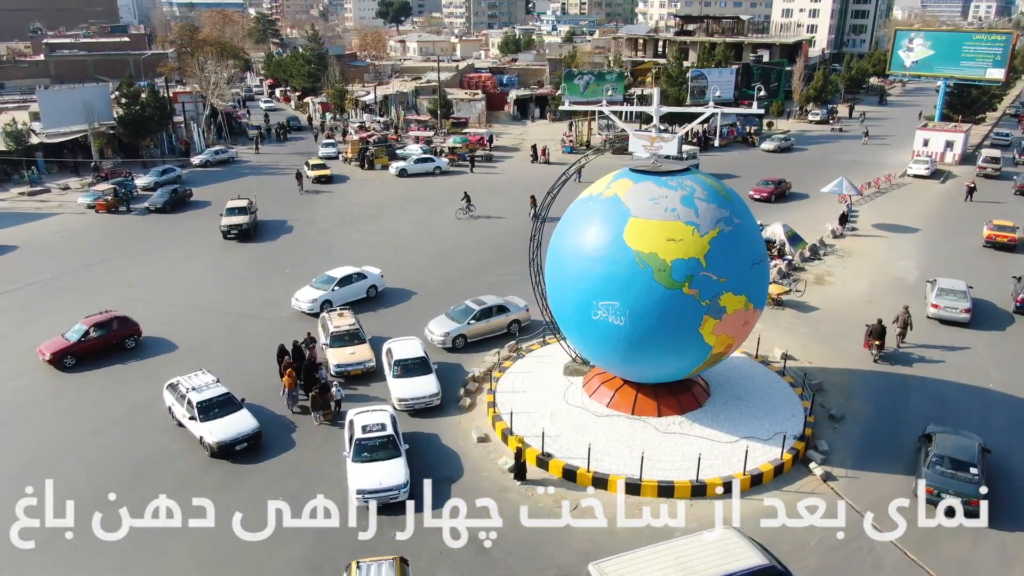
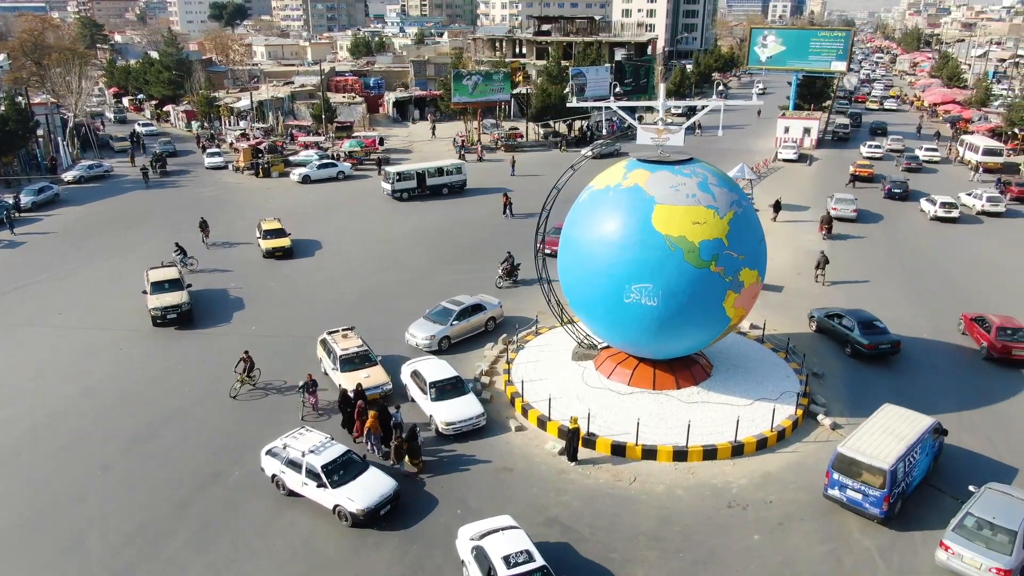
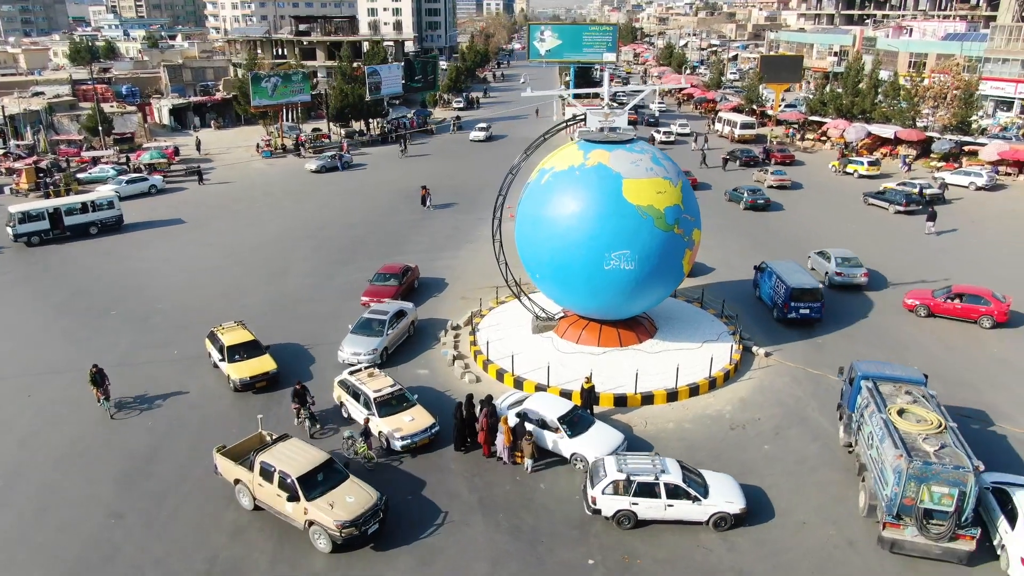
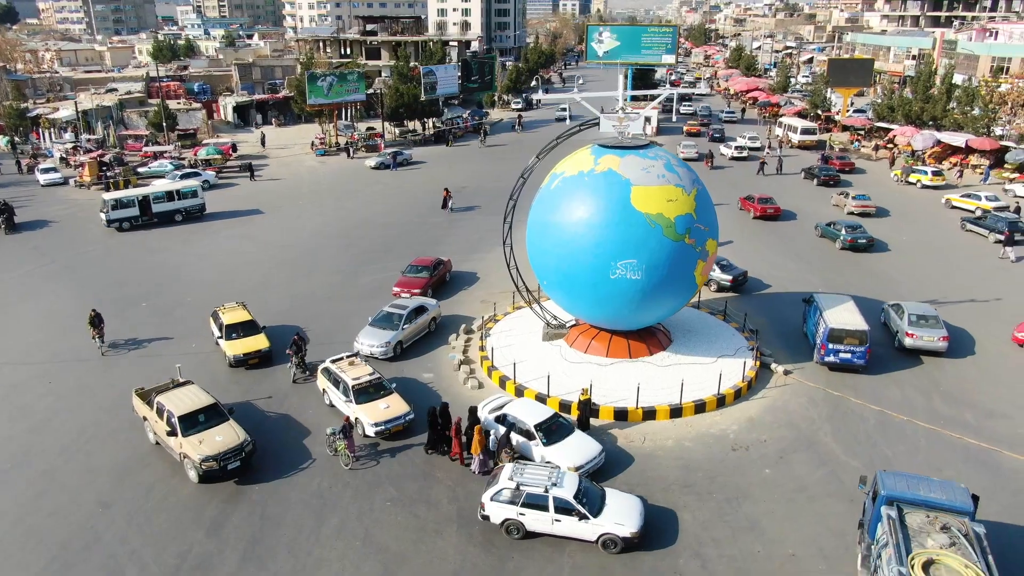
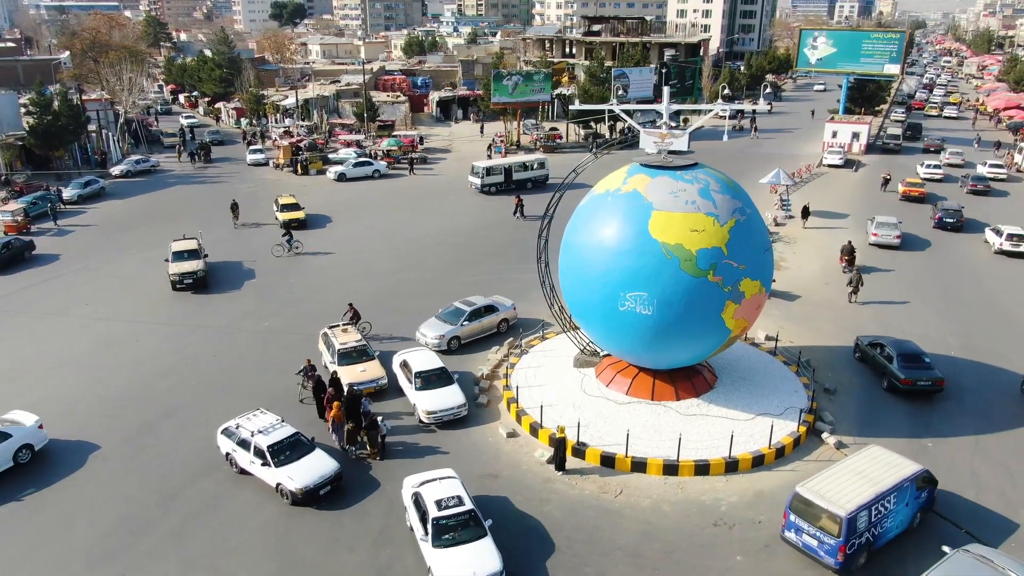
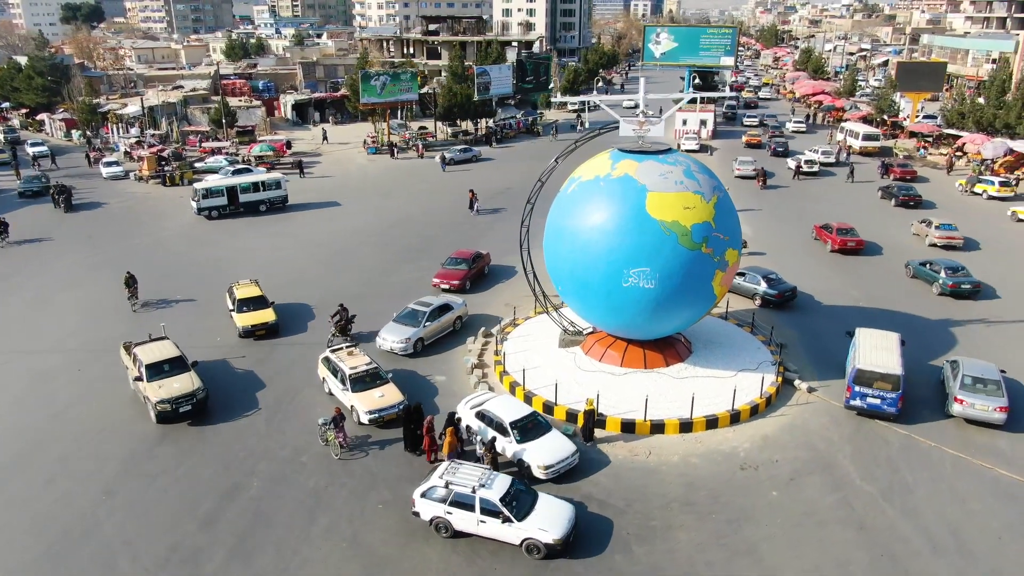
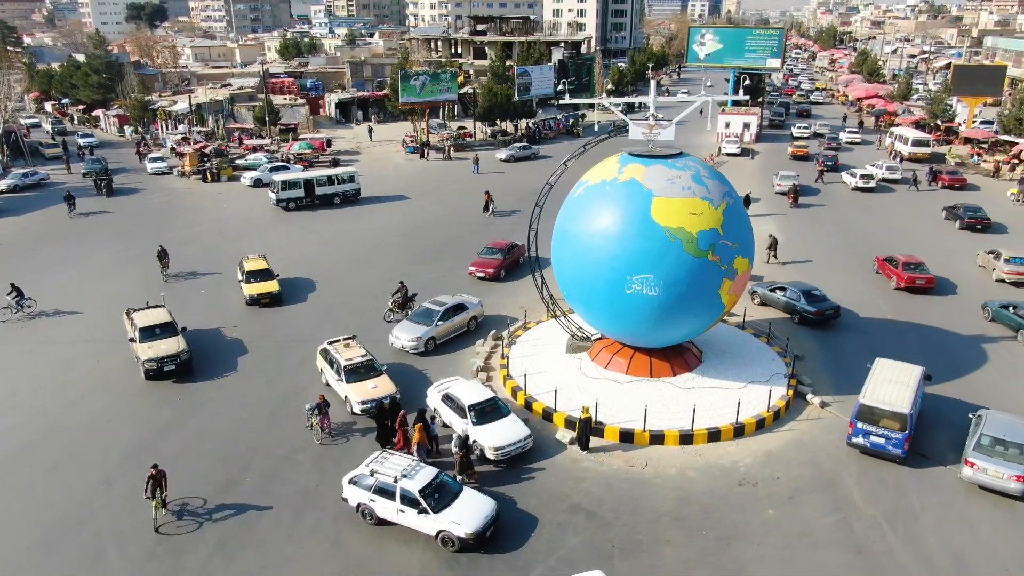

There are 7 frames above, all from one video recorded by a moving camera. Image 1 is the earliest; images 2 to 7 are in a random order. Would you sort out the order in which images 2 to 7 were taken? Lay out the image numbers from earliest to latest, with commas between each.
5, 2, 7, 6, 4, 3
